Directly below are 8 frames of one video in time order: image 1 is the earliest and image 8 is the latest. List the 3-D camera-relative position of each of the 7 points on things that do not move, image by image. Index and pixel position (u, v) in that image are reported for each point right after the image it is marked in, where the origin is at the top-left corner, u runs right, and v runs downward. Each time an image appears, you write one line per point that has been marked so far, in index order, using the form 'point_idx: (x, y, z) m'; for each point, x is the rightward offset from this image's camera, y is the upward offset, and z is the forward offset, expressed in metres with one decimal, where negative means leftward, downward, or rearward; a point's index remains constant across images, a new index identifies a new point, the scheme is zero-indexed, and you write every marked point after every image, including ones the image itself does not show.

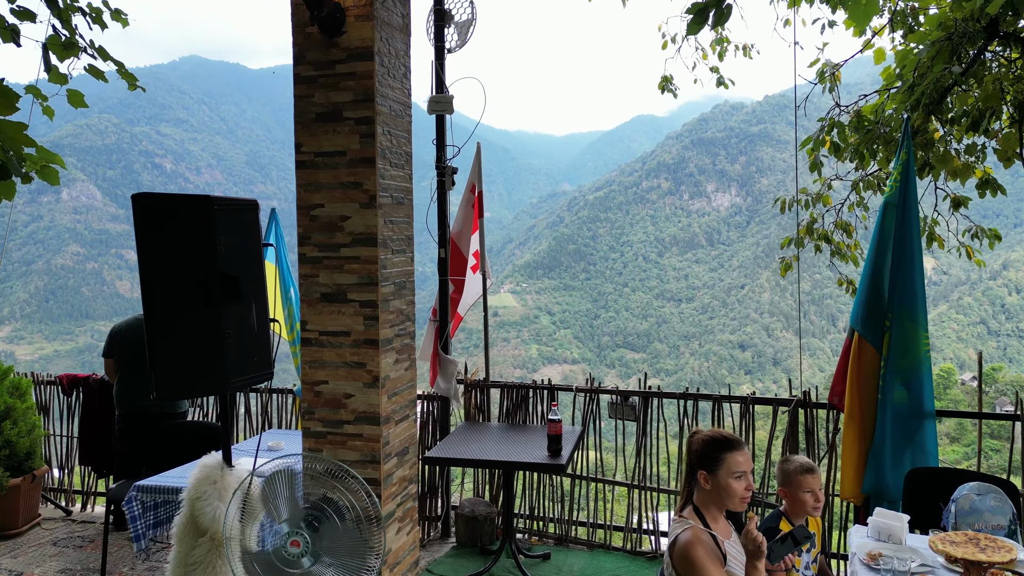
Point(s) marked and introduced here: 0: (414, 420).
0: (-0.7, -1.0, +4.6) m
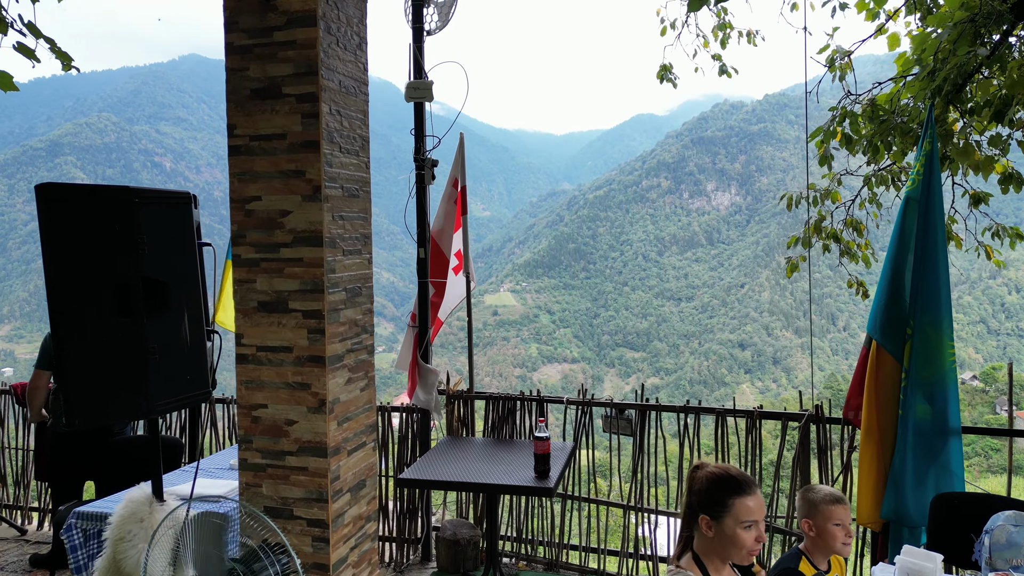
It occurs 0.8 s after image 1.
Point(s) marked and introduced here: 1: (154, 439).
0: (-0.9, -1.0, +4.0) m
1: (-2.2, -1.0, +4.0) m
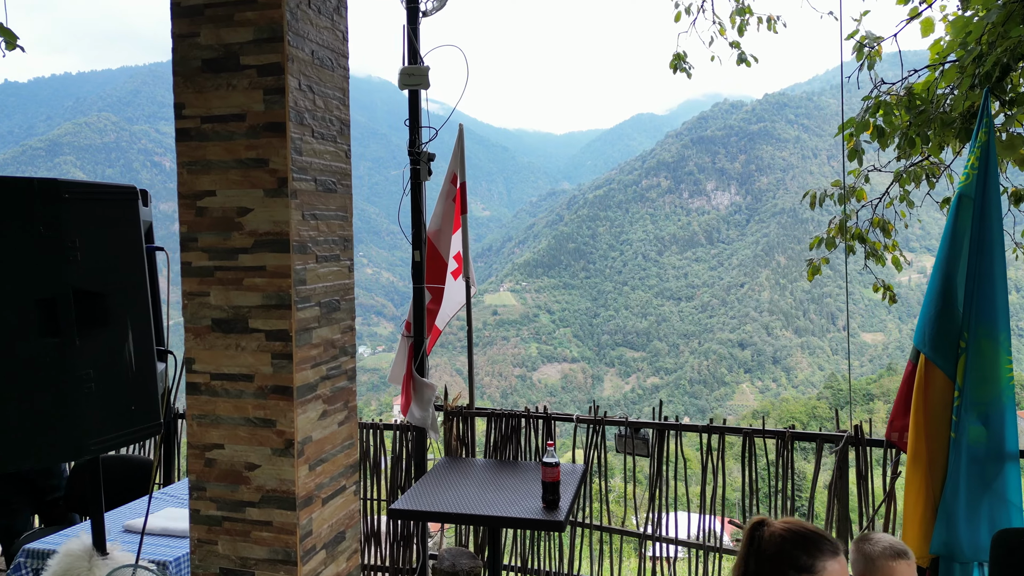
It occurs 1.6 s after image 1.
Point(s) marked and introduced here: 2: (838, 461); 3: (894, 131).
0: (-0.8, -1.1, +3.4) m
1: (-2.2, -1.0, +3.4) m
2: (+2.8, -1.5, +5.6) m
3: (+4.4, +1.8, +7.3) m
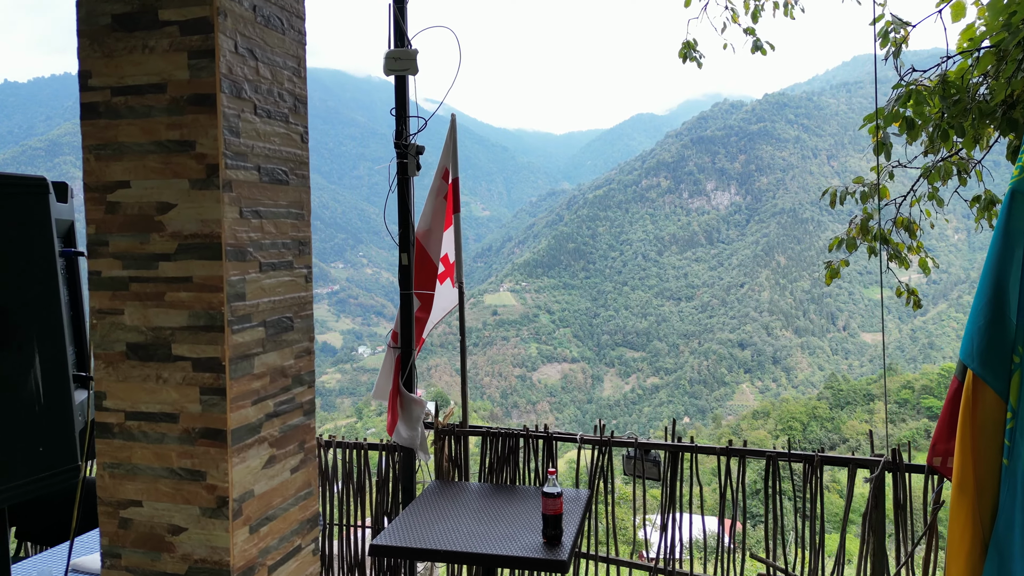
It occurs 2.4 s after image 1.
0: (-0.9, -1.1, +2.8) m
1: (-2.2, -1.1, +2.8) m
2: (+2.8, -1.6, +5.0) m
3: (+4.4, +1.7, +6.7) m
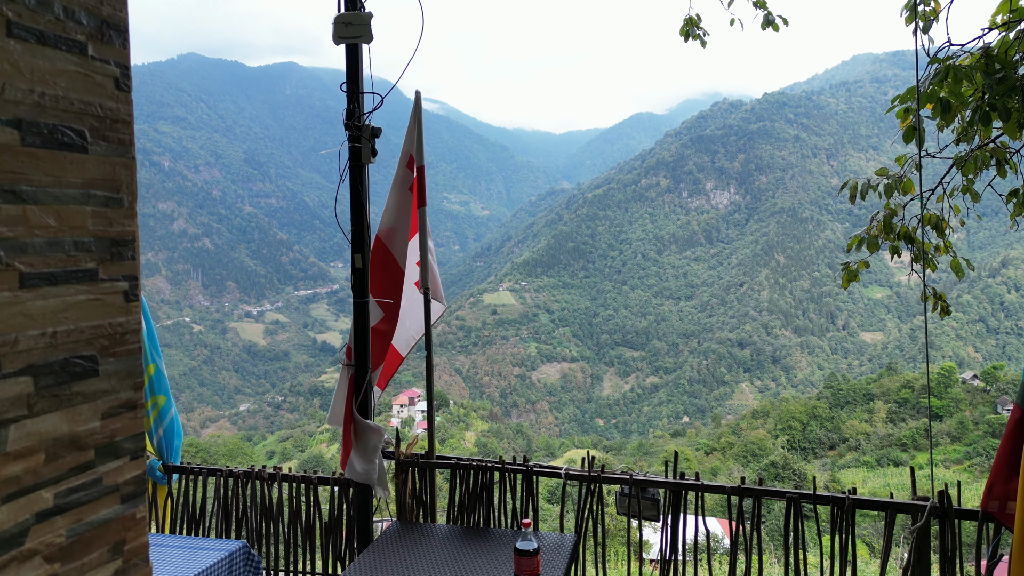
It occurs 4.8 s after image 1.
0: (-0.3, -1.5, +3.6) m
1: (-1.7, -1.4, +3.6) m
2: (+3.4, -1.9, +5.8) m
3: (+4.9, +1.4, +7.6) m
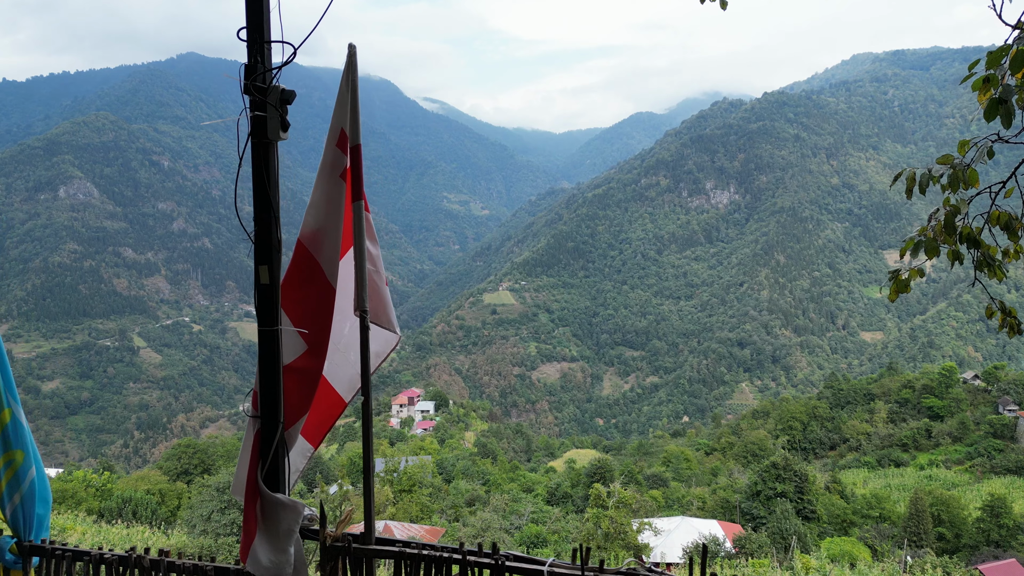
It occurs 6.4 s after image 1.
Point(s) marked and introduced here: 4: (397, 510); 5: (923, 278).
0: (-0.3, -1.5, +3.4) m
1: (-1.6, -1.4, +3.4) m
2: (+3.4, -1.9, +5.6) m
3: (+4.9, +1.4, +7.3) m
4: (-3.3, -6.4, +18.4) m
5: (+1.5, 0.0, +2.3) m
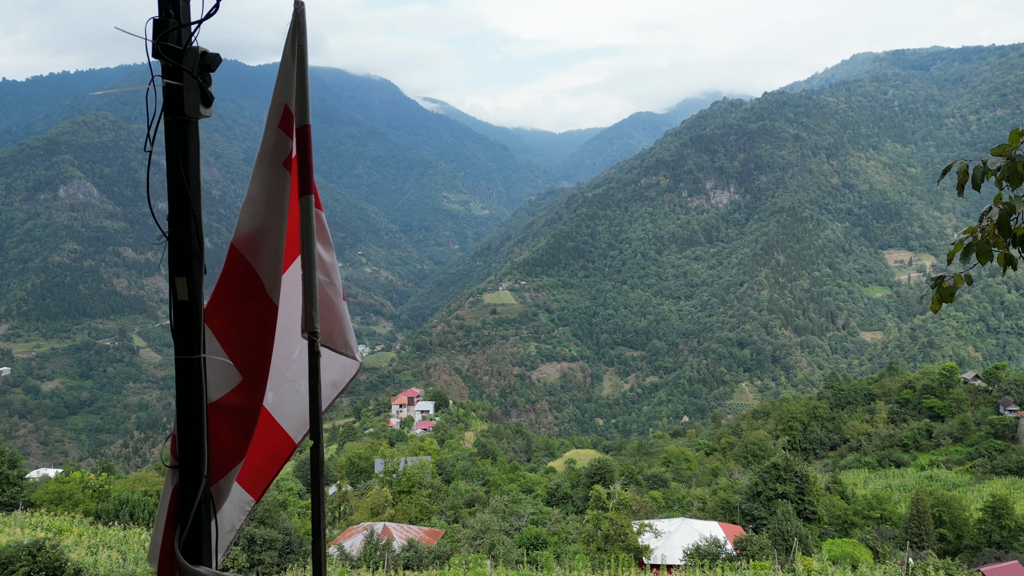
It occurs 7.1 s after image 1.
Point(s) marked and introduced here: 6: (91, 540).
0: (-0.3, -1.5, +3.1) m
1: (-1.7, -1.5, +3.1) m
2: (+3.4, -1.9, +5.3) m
3: (+4.9, +1.4, +7.1) m
4: (-3.3, -6.4, +18.2) m
5: (+1.5, 0.0, +2.1) m
6: (-7.0, -4.2, +10.6) m
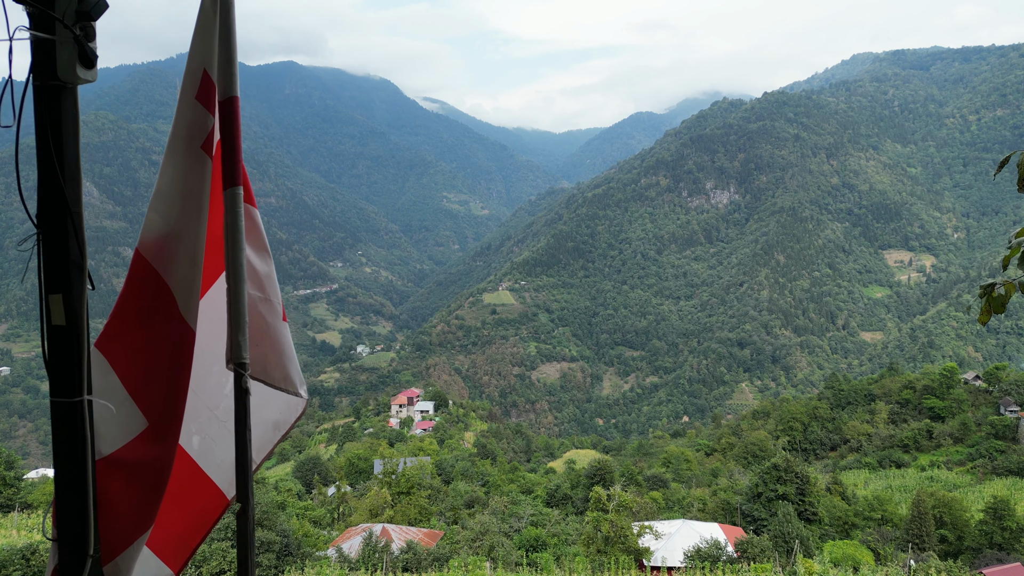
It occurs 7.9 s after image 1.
0: (-0.3, -1.6, +2.8) m
1: (-1.7, -1.5, +2.8) m
2: (+3.4, -2.0, +5.1) m
3: (+4.9, +1.3, +6.8) m
4: (-3.3, -6.4, +17.9) m
5: (+1.5, 0.0, +1.8) m
6: (-7.1, -4.2, +10.3) m
